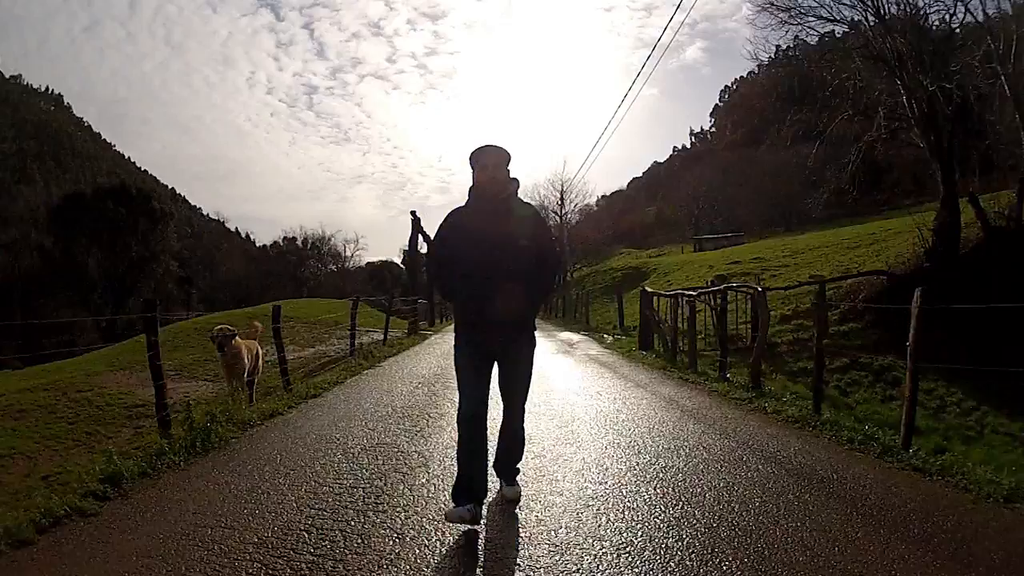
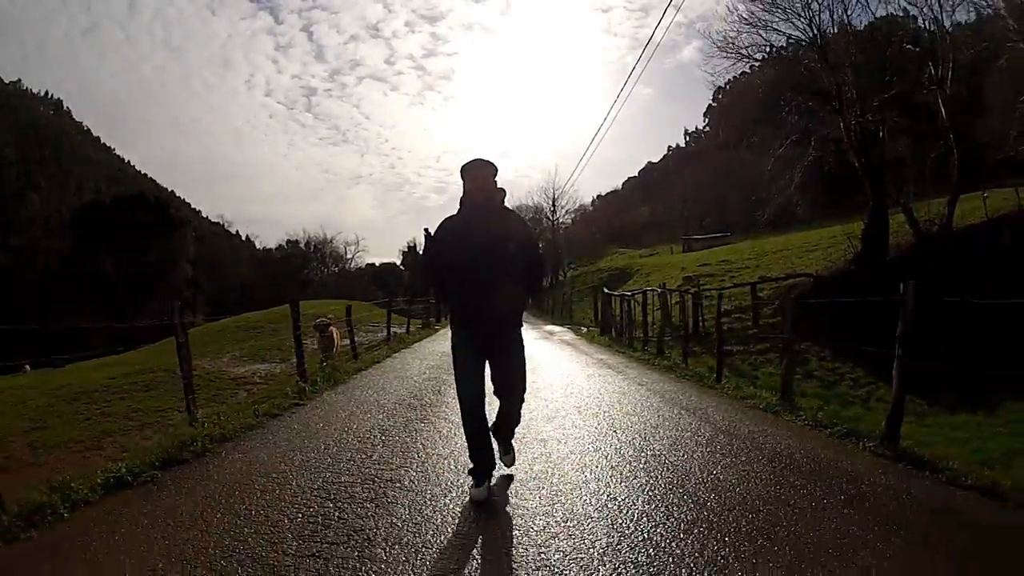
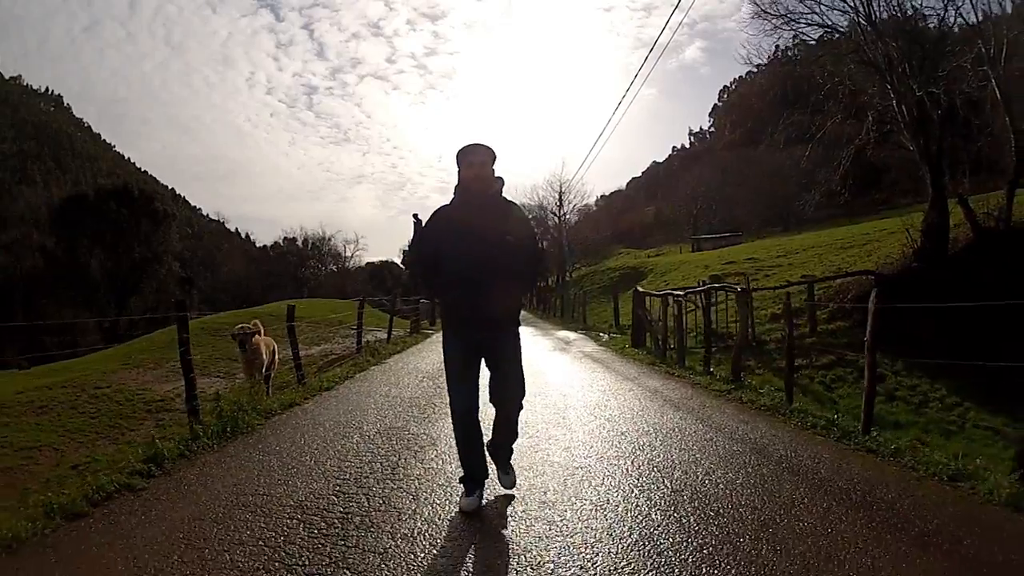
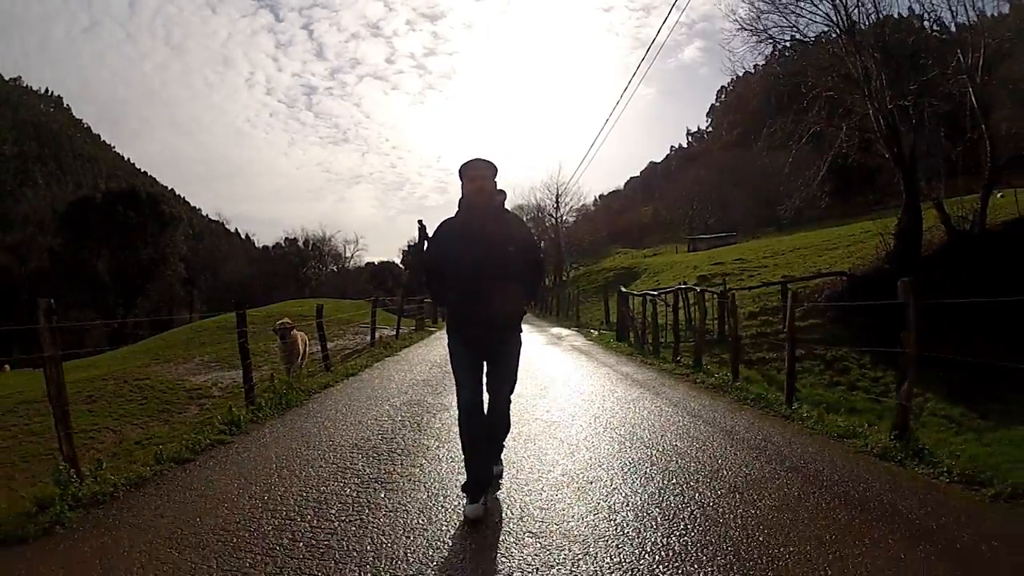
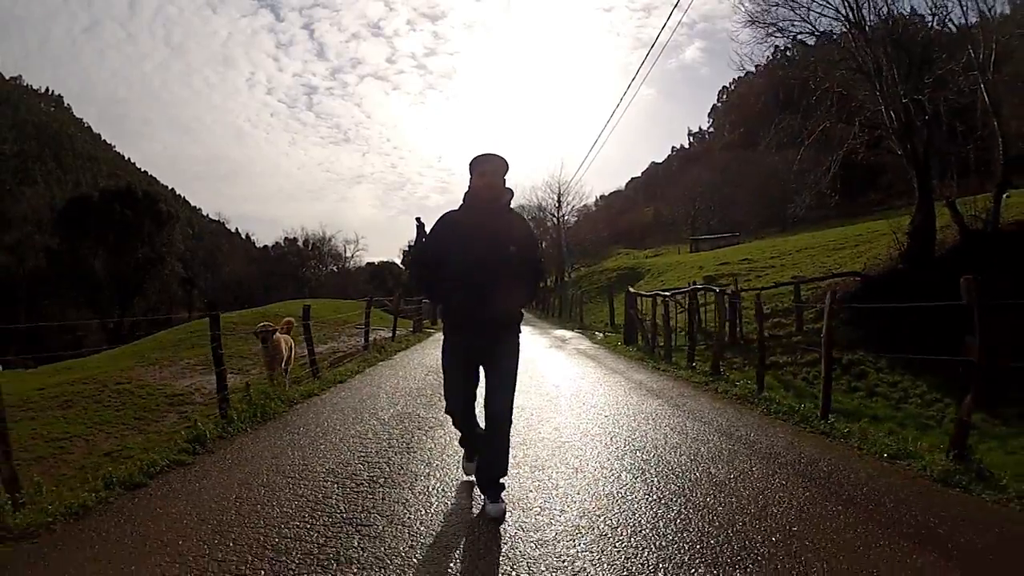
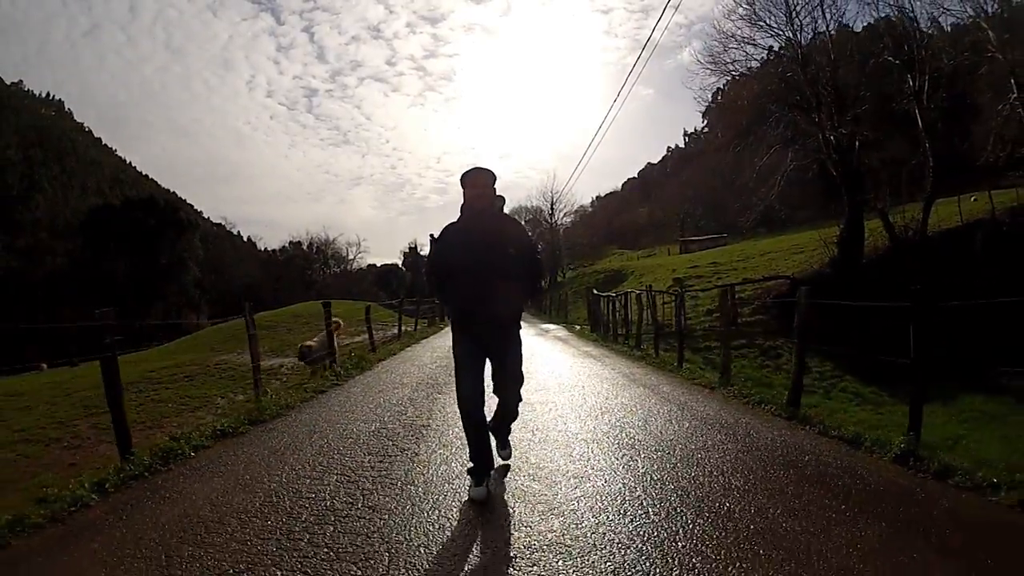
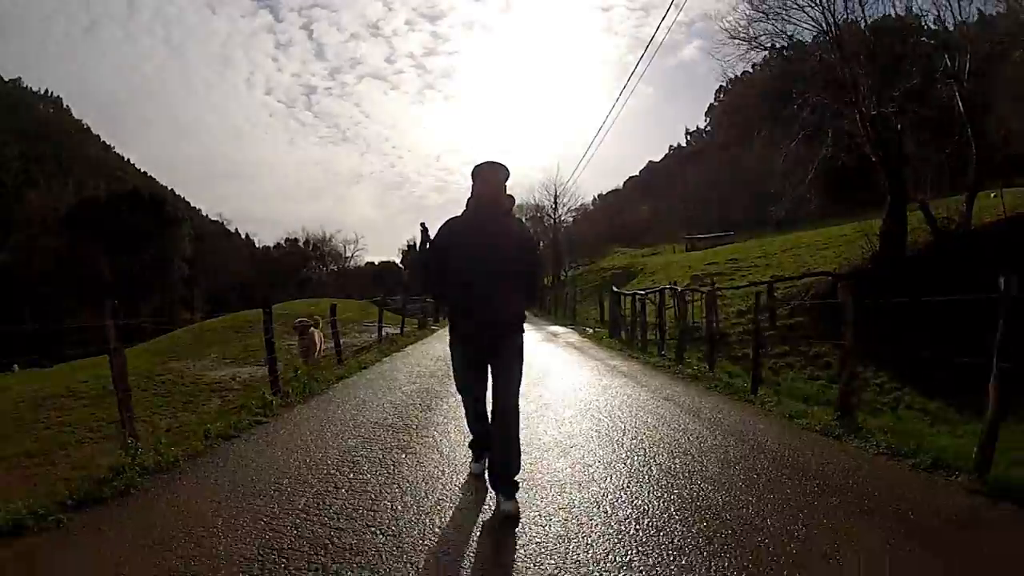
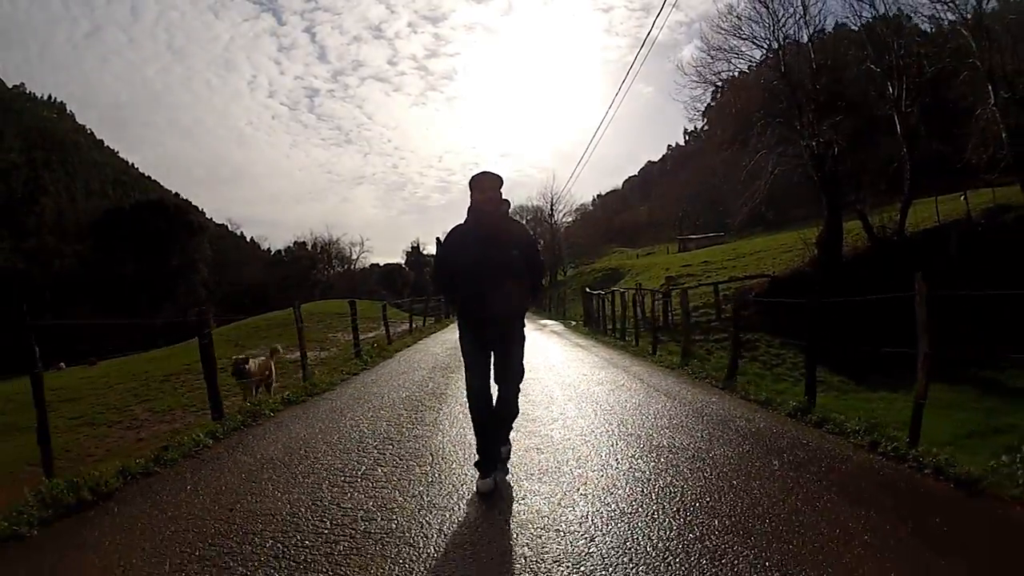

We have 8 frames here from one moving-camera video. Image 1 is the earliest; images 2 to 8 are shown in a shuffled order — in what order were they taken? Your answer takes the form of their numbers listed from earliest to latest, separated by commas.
3, 5, 4, 7, 2, 6, 8
